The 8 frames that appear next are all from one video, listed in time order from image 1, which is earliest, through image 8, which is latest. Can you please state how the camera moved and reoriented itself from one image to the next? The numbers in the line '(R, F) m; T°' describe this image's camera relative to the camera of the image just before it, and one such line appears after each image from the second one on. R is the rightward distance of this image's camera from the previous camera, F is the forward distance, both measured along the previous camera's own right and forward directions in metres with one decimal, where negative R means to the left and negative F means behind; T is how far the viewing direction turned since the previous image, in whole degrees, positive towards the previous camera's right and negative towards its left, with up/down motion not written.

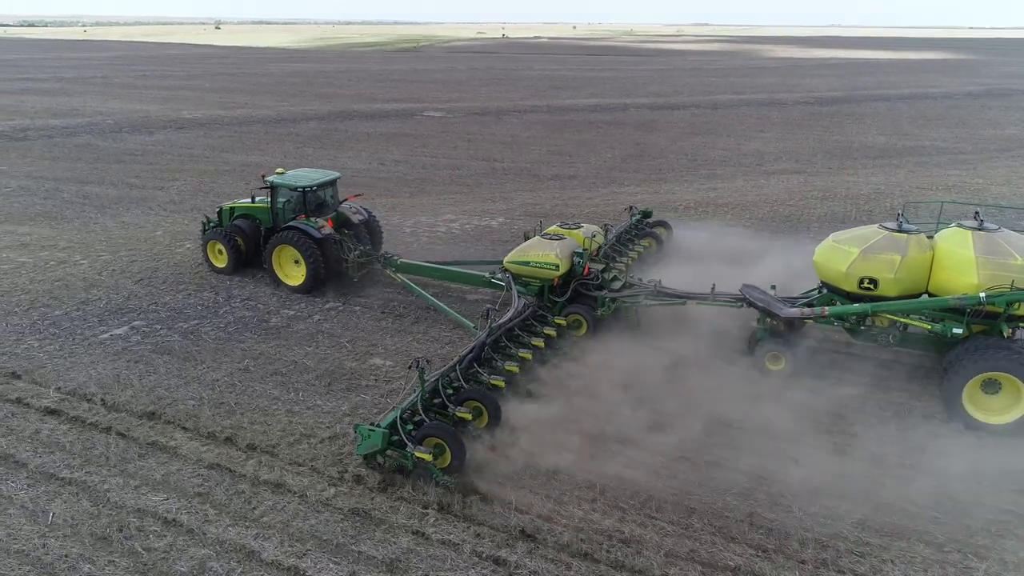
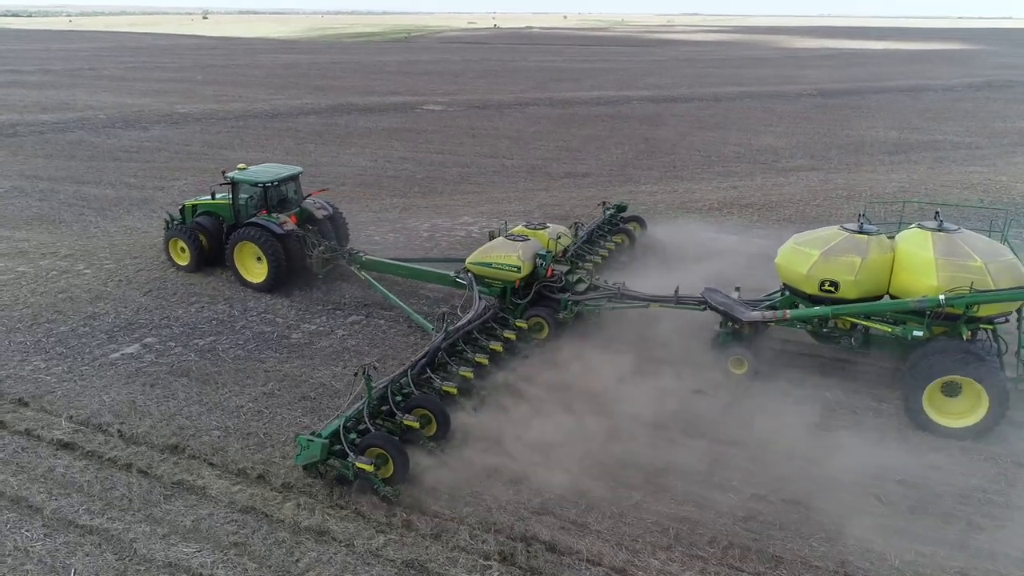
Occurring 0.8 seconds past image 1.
(-0.6, +0.5) m; +1°
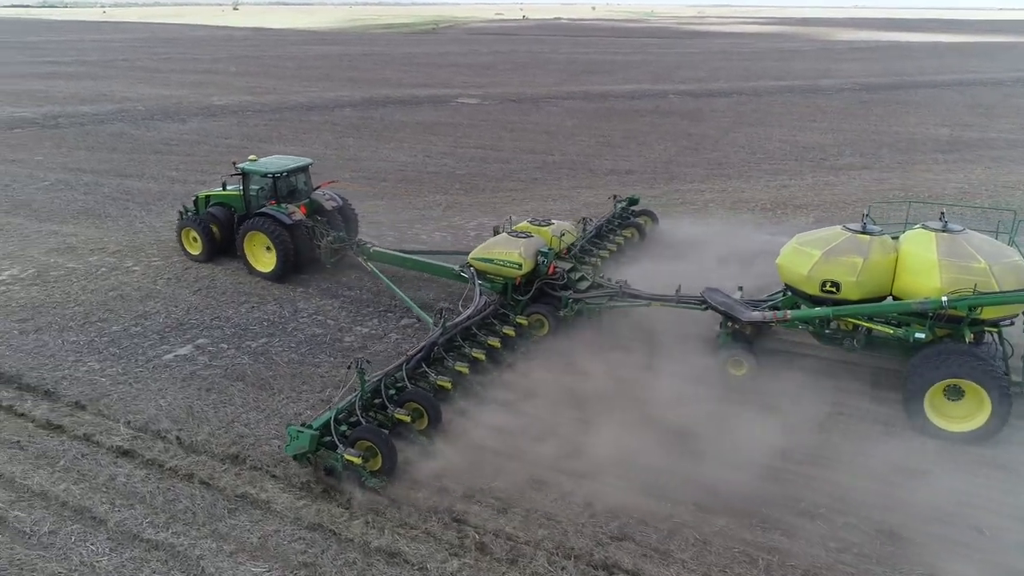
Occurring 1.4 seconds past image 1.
(-0.4, +0.3) m; -2°
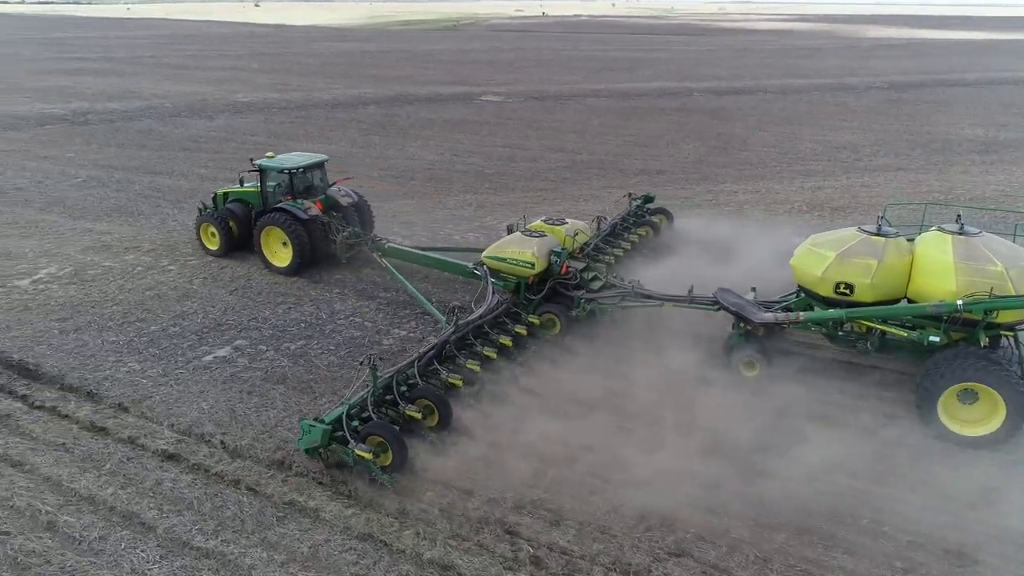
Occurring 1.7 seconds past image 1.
(-0.3, +0.1) m; -1°
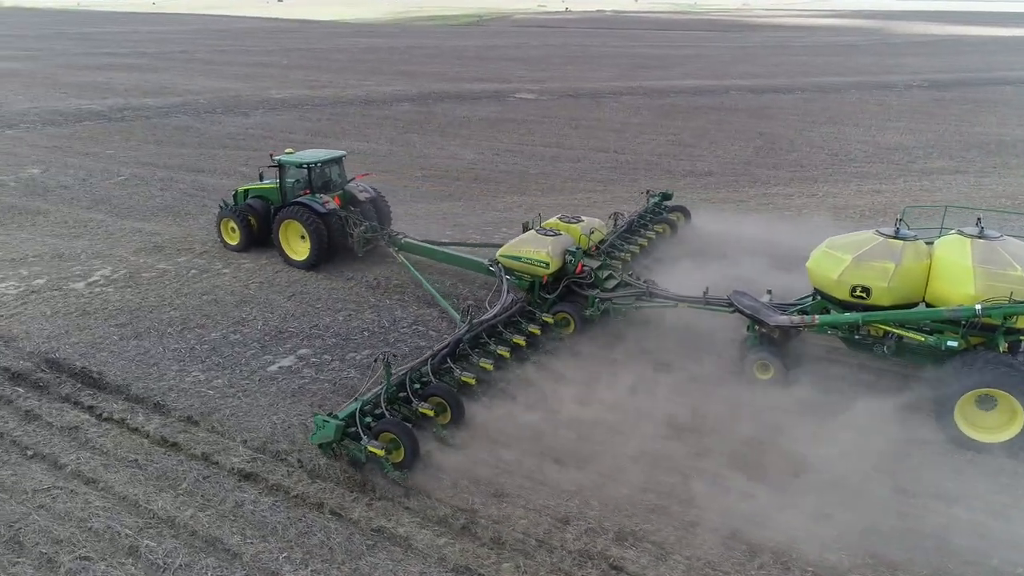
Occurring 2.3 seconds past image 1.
(-0.7, +0.3) m; -1°
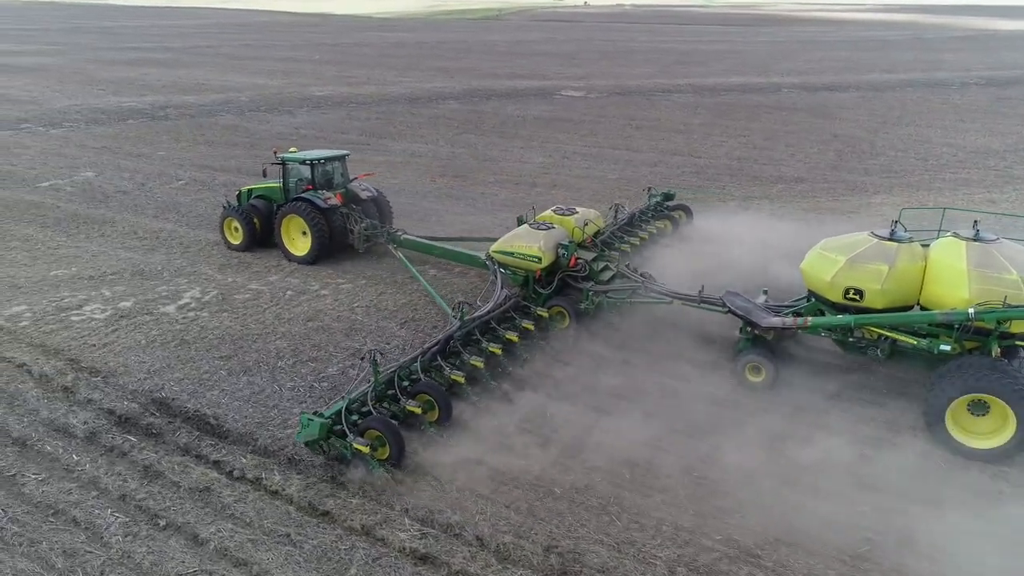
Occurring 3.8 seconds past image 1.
(-1.6, +1.0) m; -1°
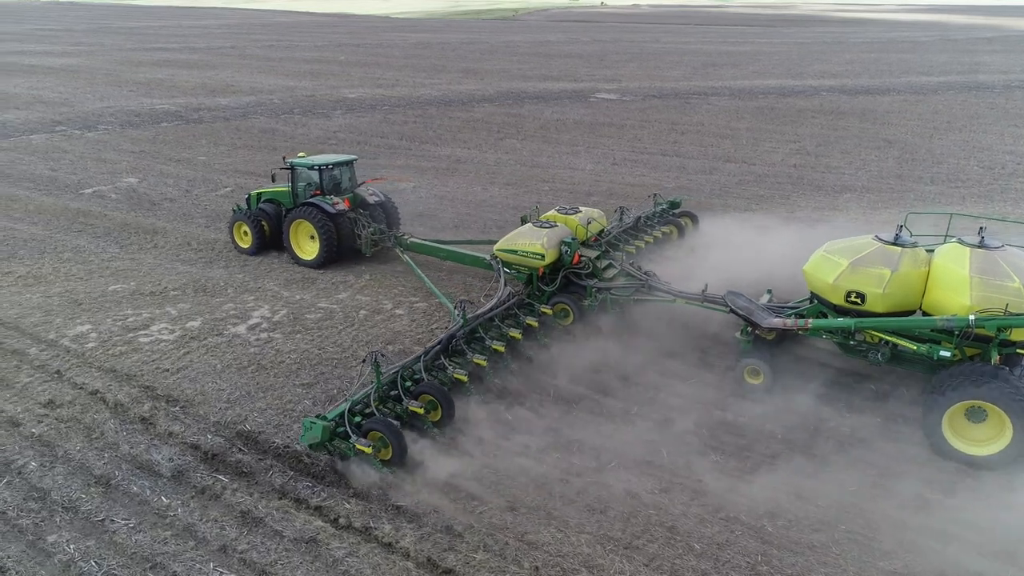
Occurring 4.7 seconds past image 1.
(-1.0, +0.5) m; -1°
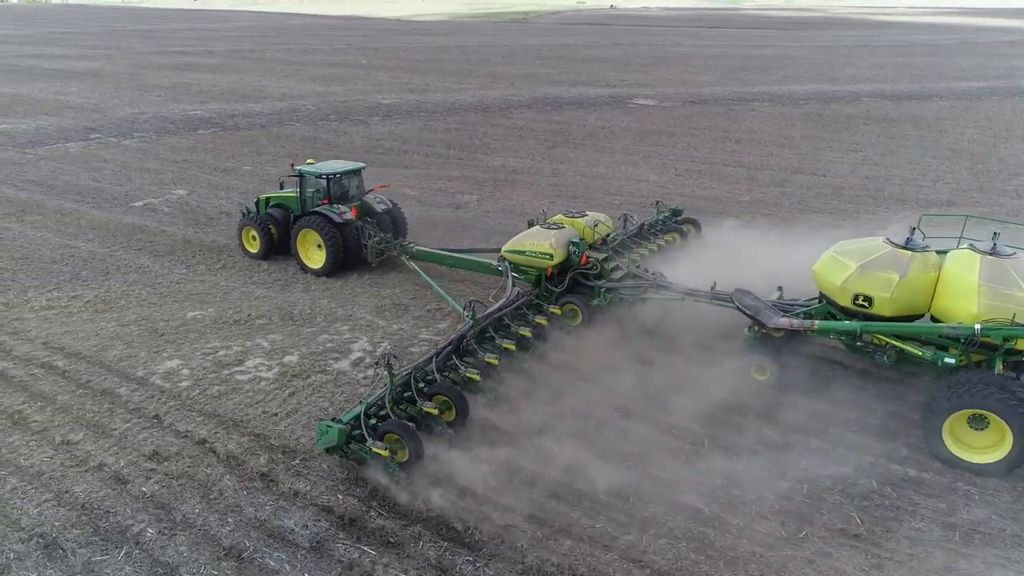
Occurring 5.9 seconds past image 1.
(-1.4, +0.8) m; 0°
